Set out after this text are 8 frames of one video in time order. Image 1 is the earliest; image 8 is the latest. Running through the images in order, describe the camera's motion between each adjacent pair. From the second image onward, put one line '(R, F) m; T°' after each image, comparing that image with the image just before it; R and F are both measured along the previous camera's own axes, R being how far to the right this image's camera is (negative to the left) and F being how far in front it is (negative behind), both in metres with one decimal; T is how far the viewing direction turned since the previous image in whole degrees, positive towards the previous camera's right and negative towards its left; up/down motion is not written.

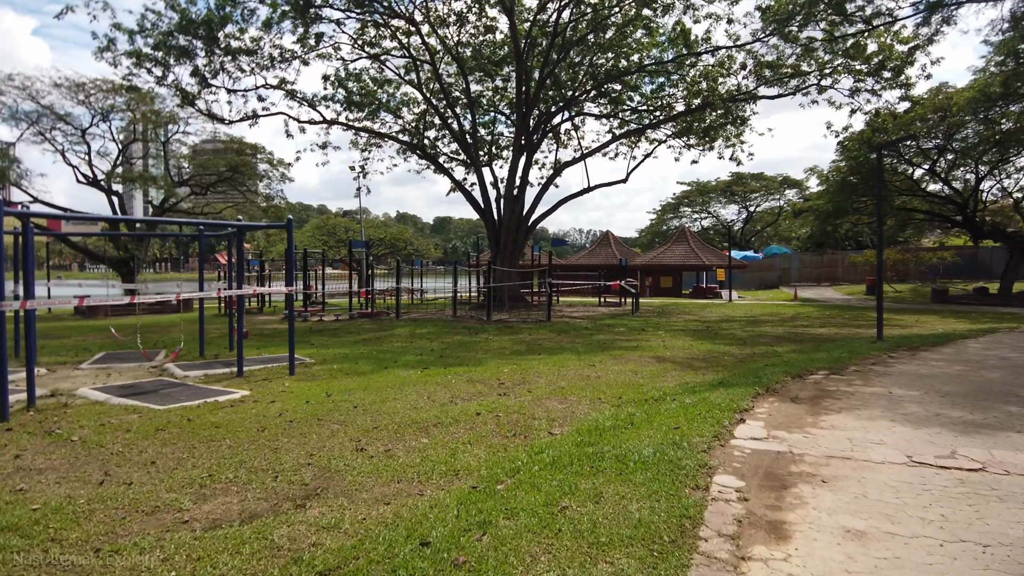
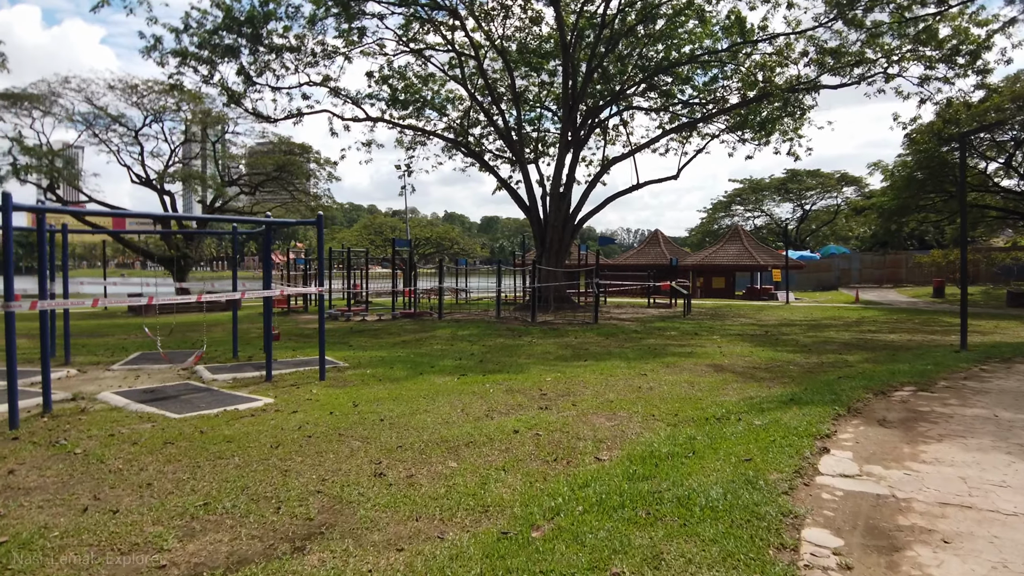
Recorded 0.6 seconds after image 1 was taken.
(0.0, +0.5) m; -4°
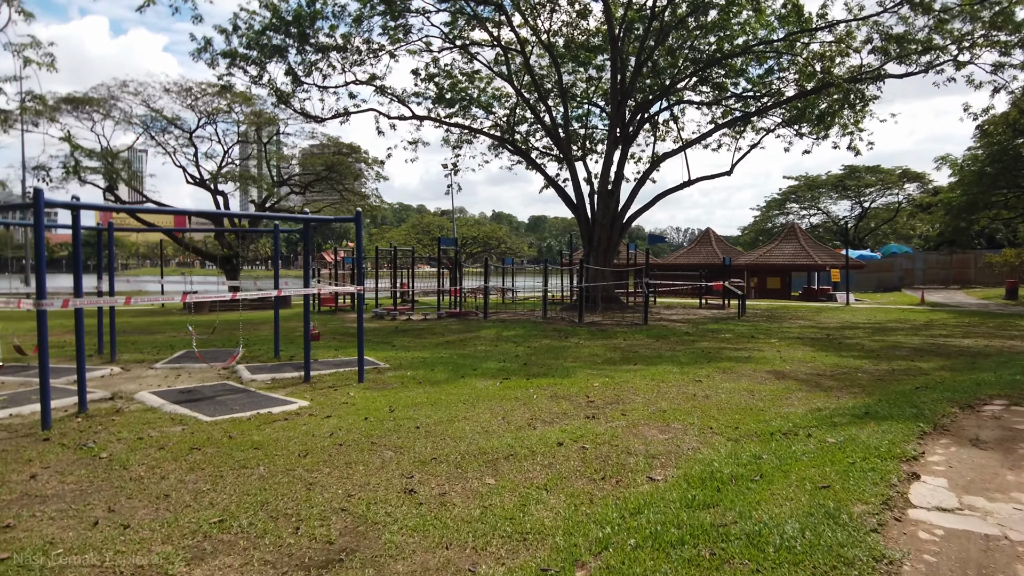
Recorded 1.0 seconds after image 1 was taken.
(0.0, +0.3) m; -4°
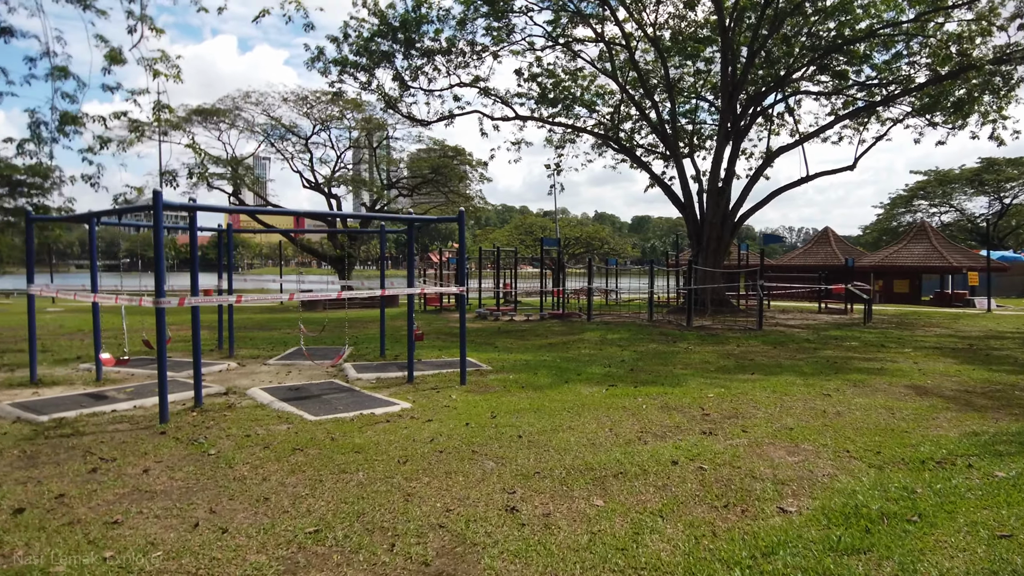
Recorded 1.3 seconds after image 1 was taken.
(0.0, +0.3) m; -8°
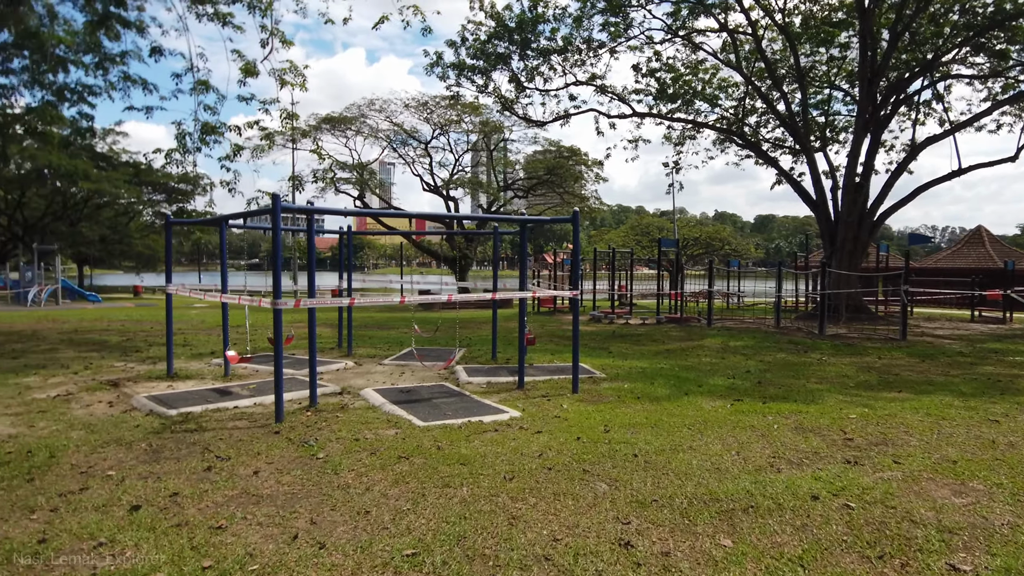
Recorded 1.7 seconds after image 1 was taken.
(0.0, +0.3) m; -9°
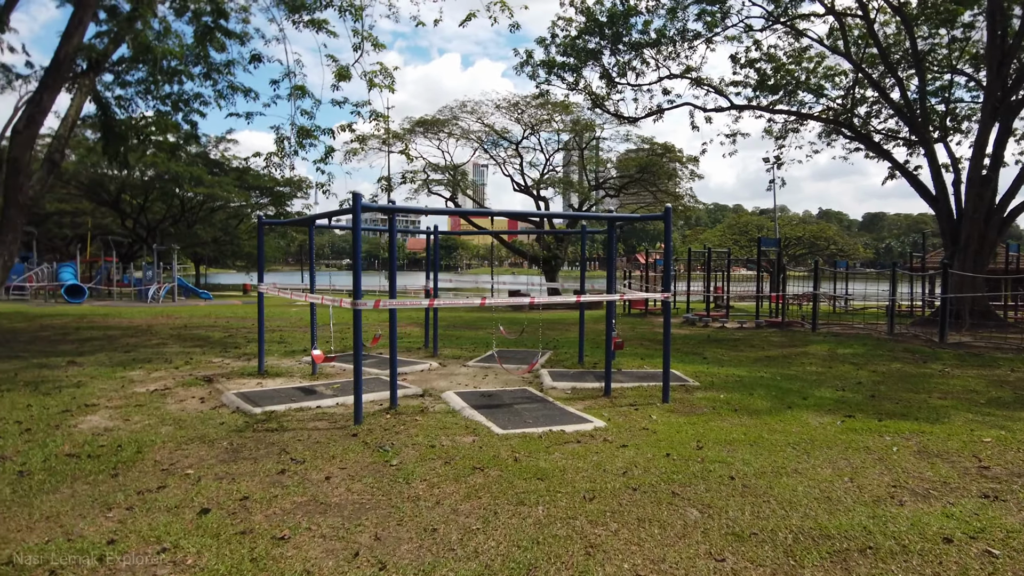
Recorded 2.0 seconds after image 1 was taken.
(0.0, +0.3) m; -8°
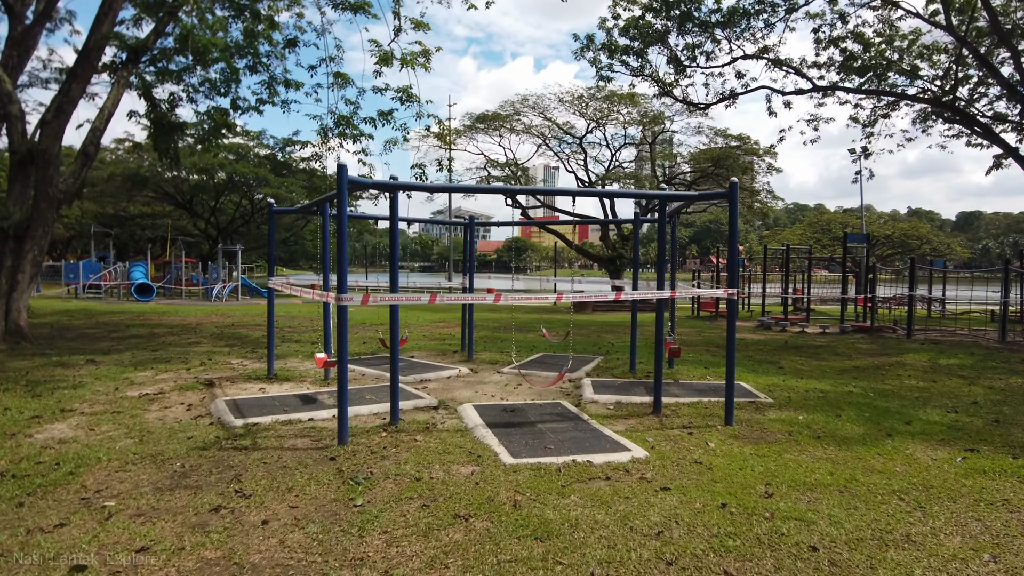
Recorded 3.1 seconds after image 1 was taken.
(+0.3, +1.0) m; -6°
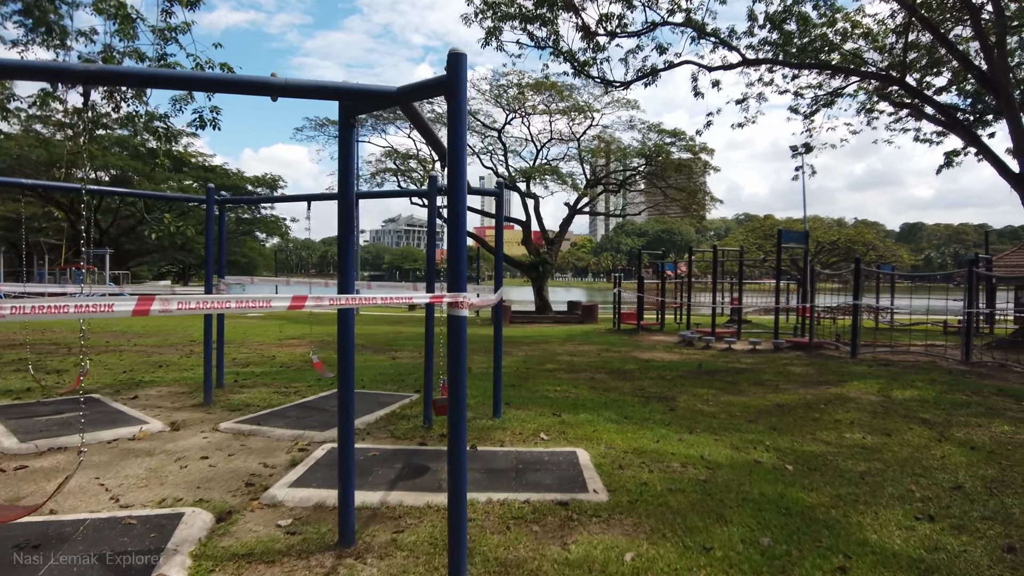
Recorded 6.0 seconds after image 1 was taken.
(+1.5, +2.5) m; +3°
